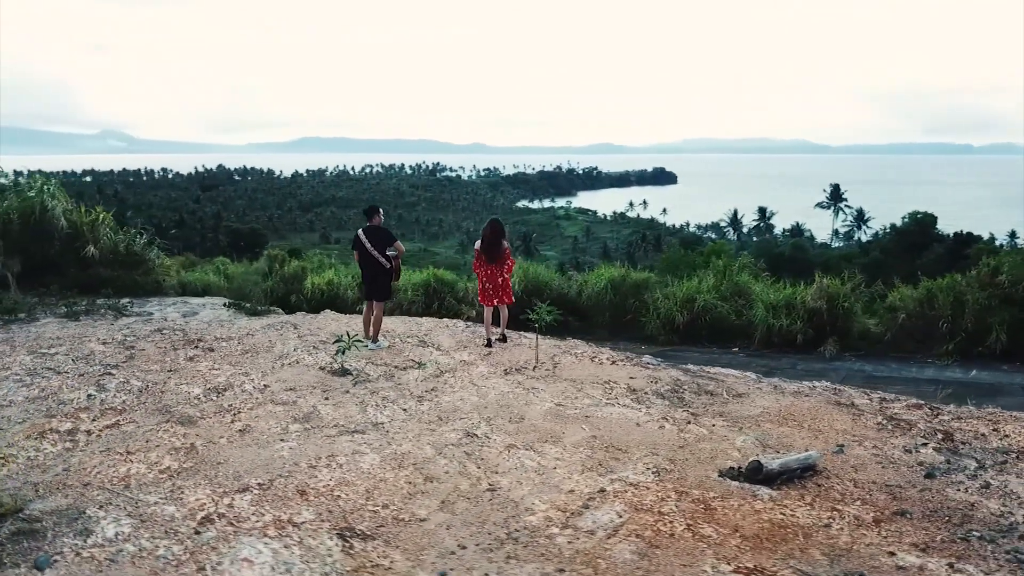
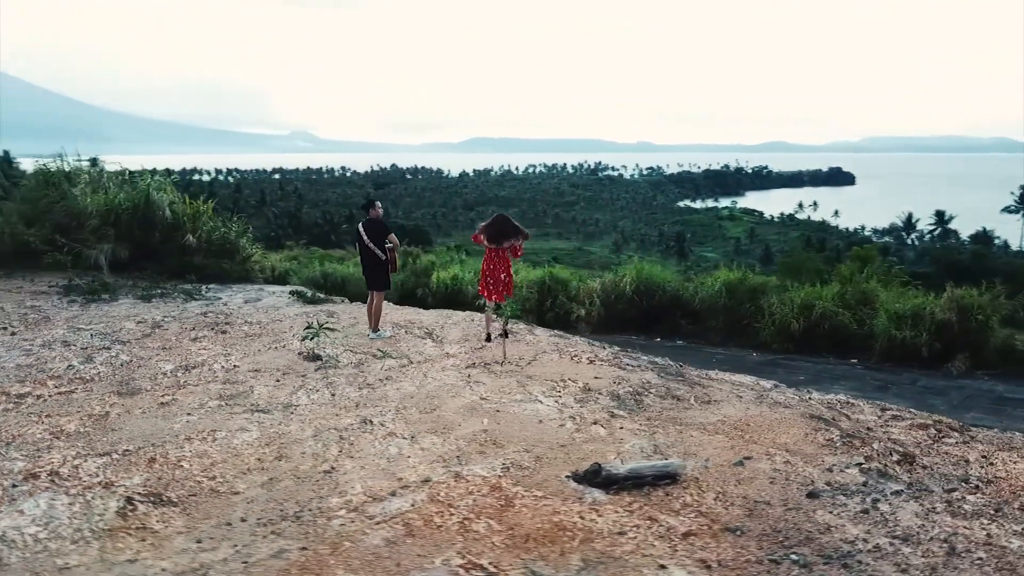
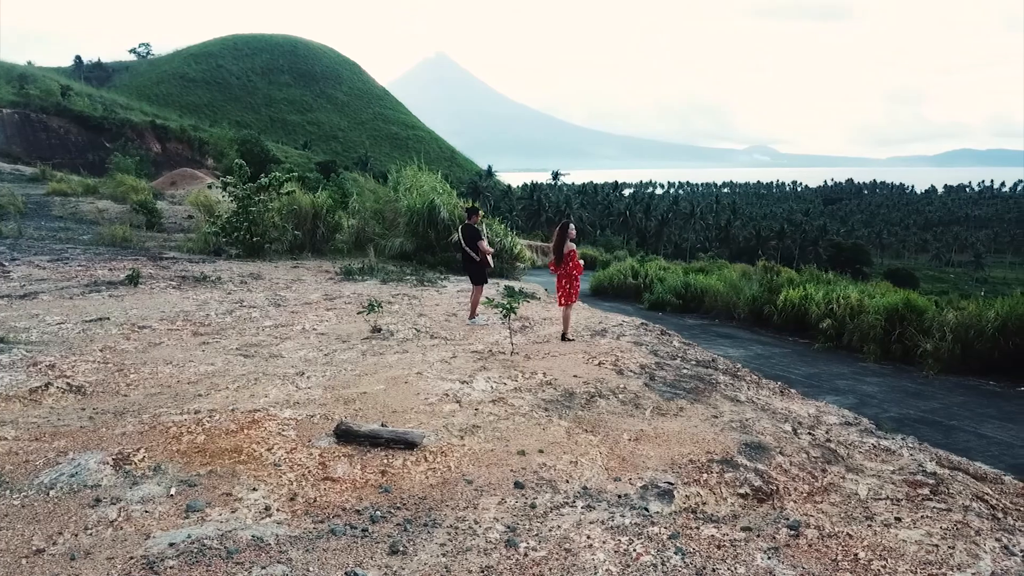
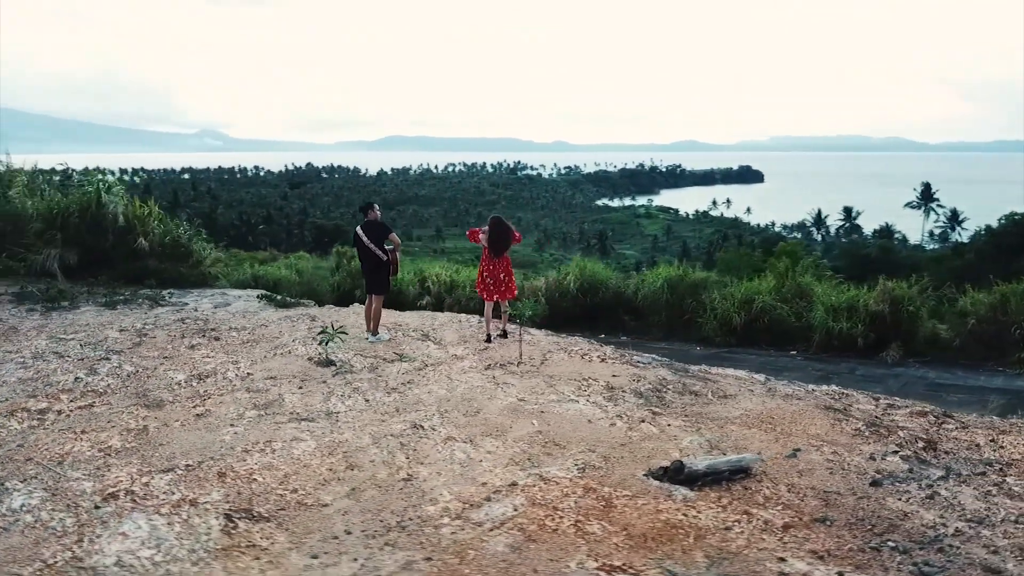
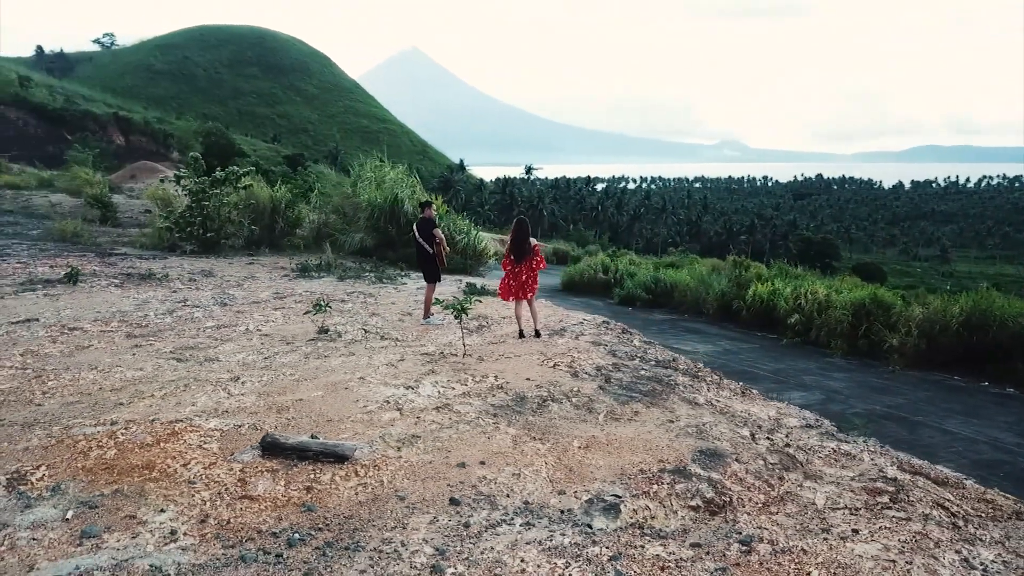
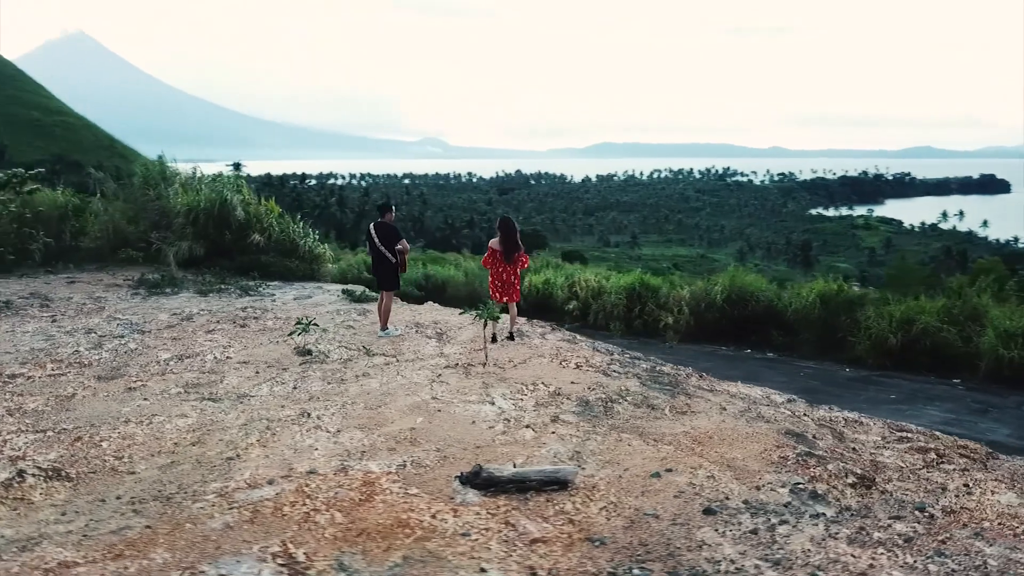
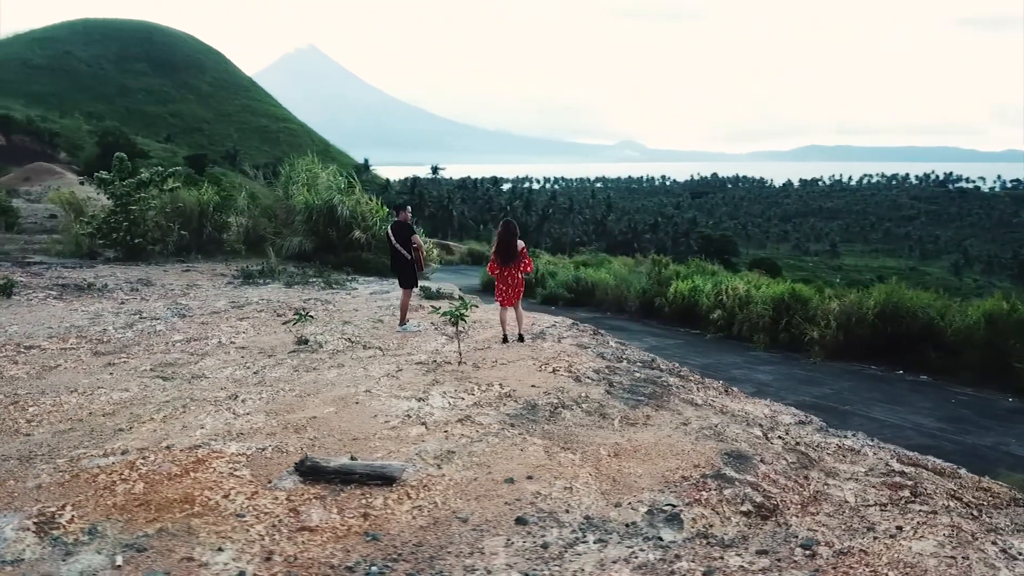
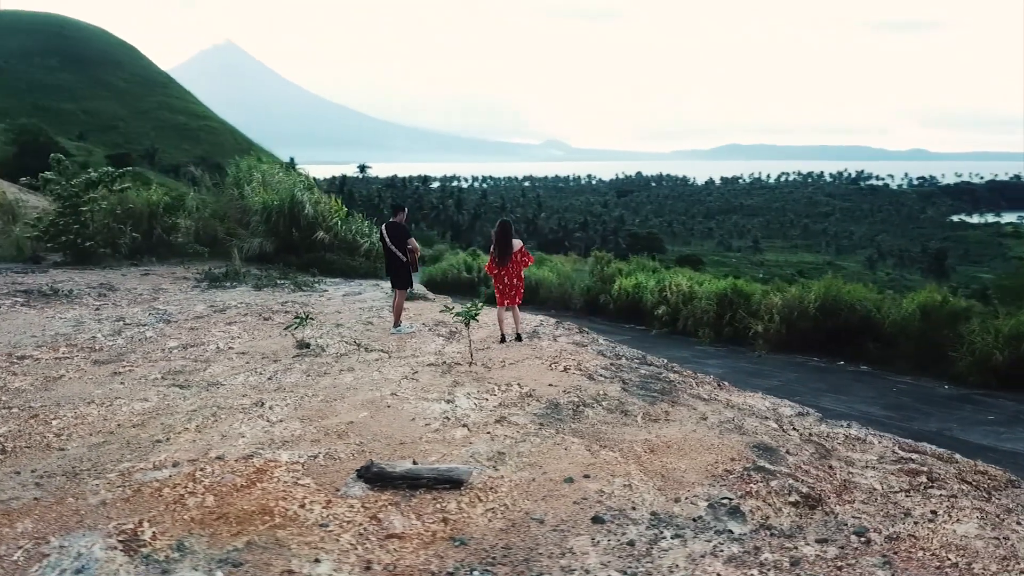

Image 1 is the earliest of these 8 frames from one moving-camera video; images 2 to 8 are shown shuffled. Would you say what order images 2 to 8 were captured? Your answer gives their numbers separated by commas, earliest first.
4, 2, 6, 8, 7, 5, 3
